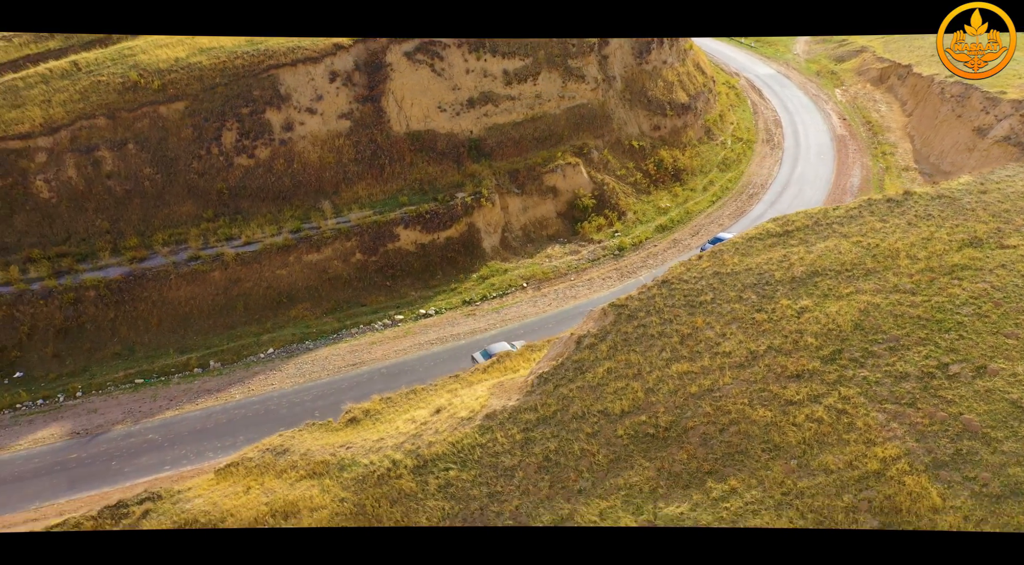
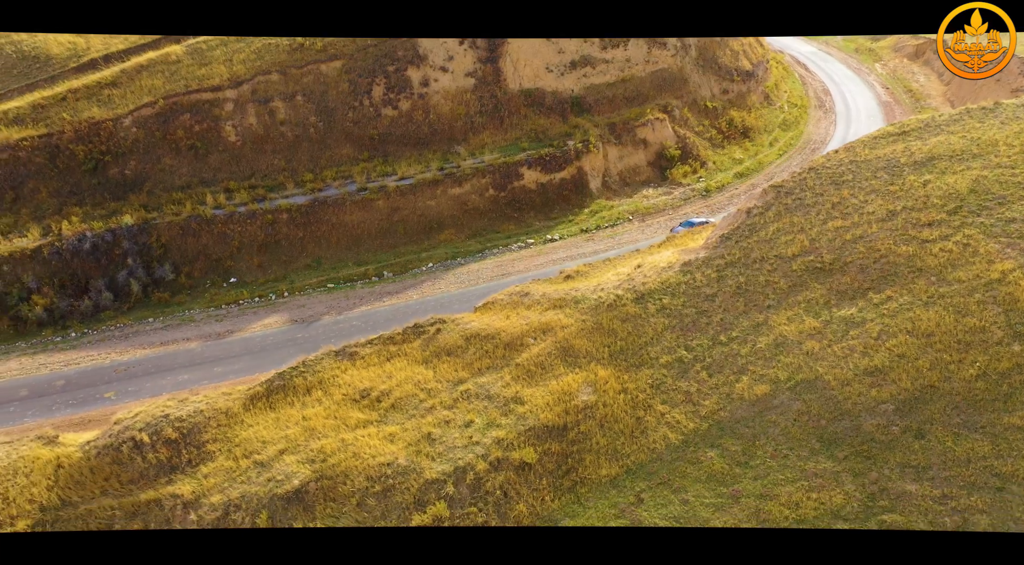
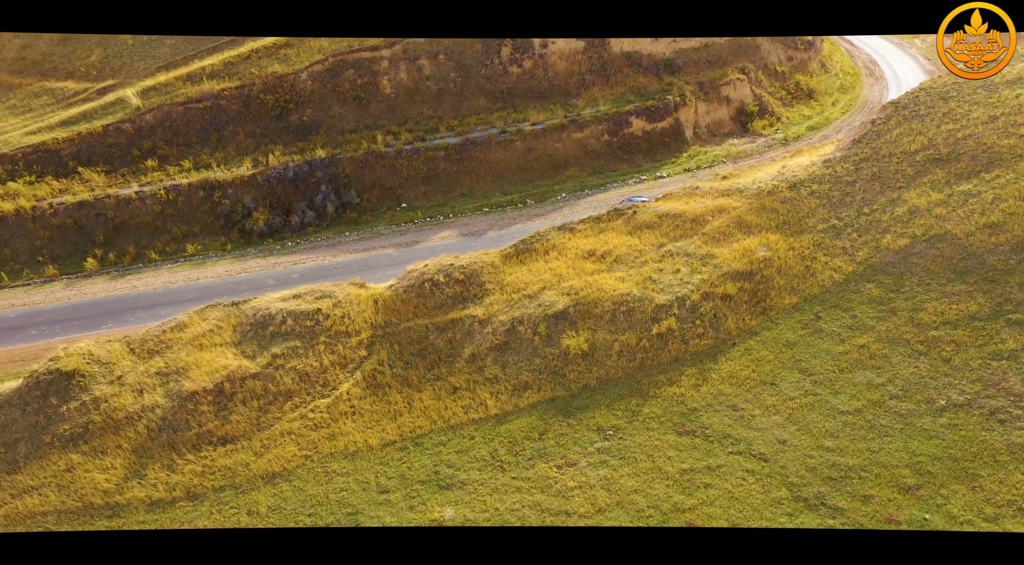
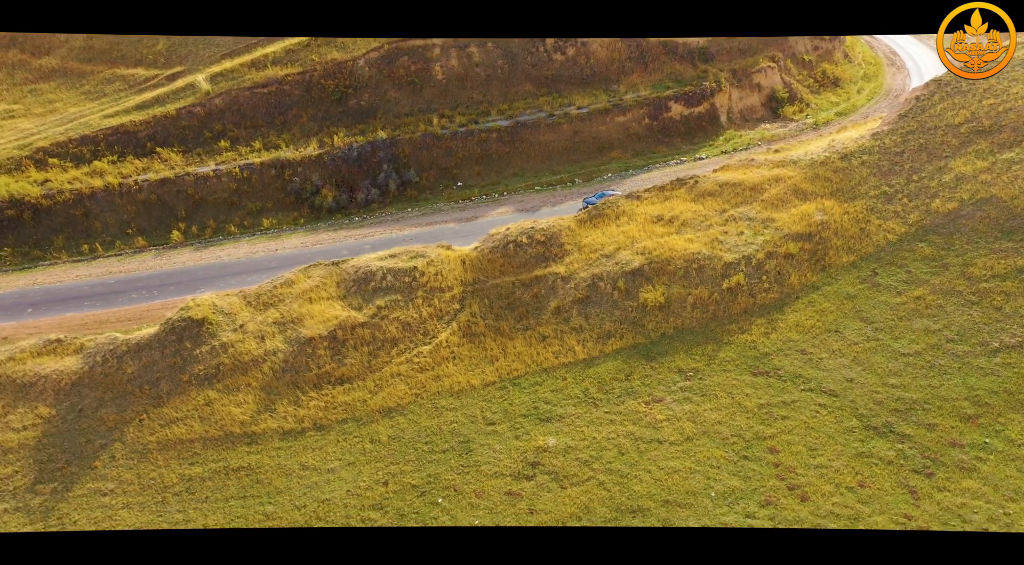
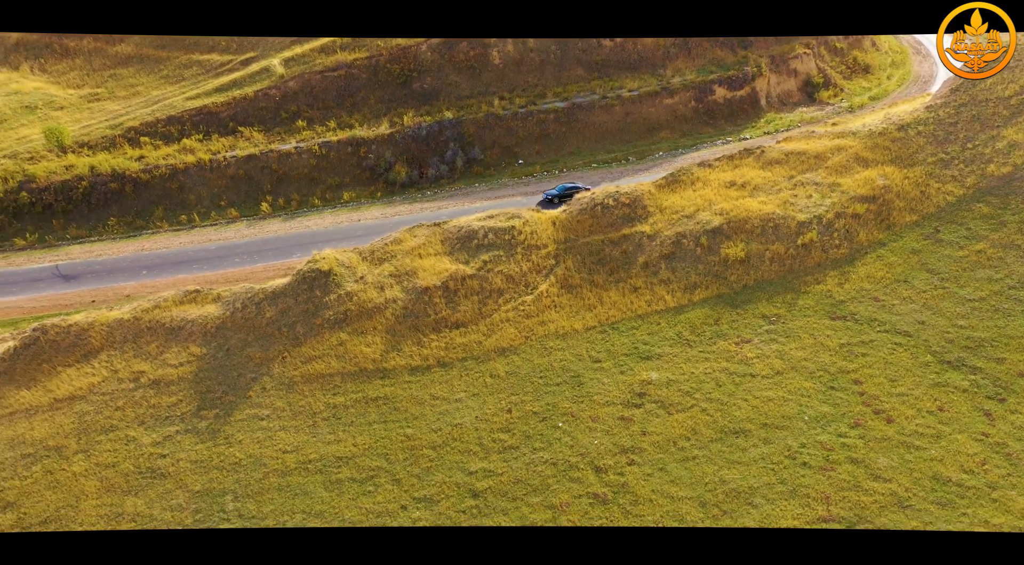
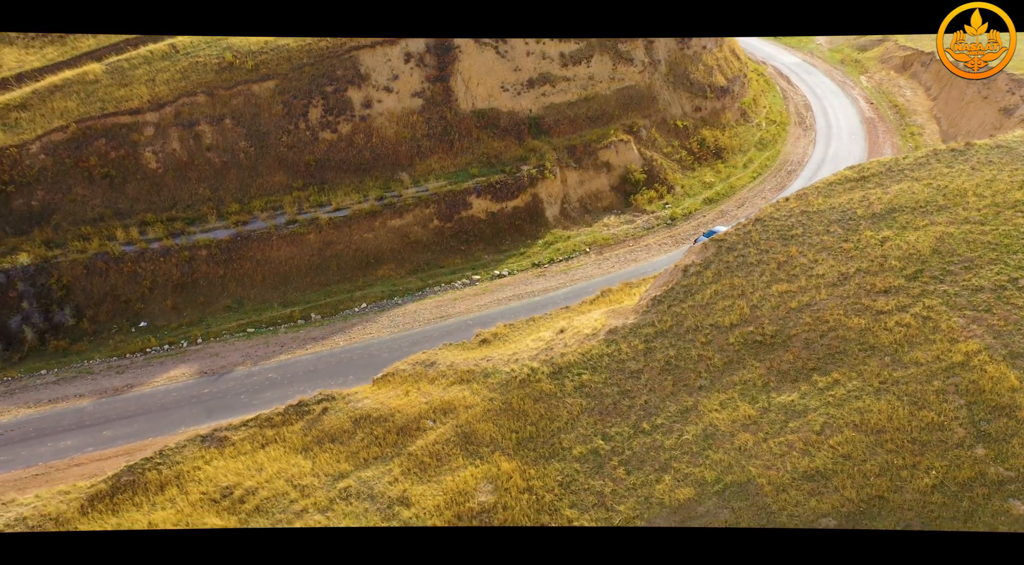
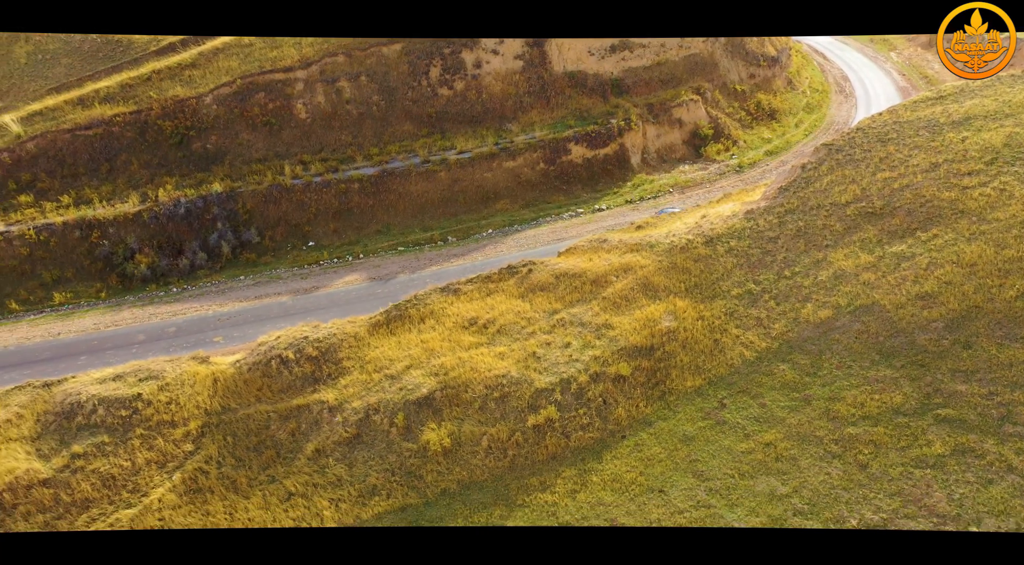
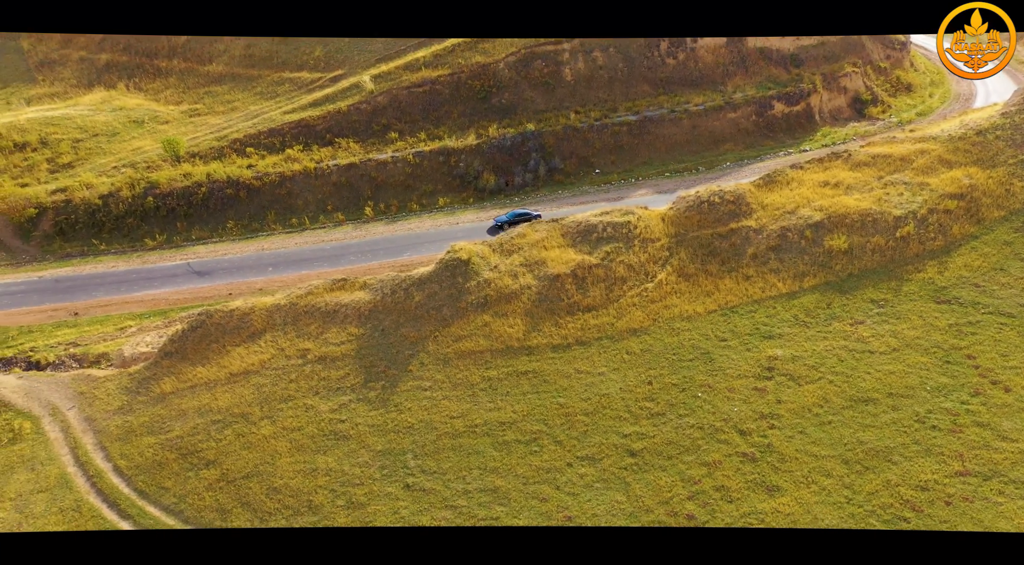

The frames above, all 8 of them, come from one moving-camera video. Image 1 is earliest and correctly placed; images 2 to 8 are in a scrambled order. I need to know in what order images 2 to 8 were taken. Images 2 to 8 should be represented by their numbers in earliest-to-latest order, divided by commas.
6, 2, 7, 3, 4, 5, 8
